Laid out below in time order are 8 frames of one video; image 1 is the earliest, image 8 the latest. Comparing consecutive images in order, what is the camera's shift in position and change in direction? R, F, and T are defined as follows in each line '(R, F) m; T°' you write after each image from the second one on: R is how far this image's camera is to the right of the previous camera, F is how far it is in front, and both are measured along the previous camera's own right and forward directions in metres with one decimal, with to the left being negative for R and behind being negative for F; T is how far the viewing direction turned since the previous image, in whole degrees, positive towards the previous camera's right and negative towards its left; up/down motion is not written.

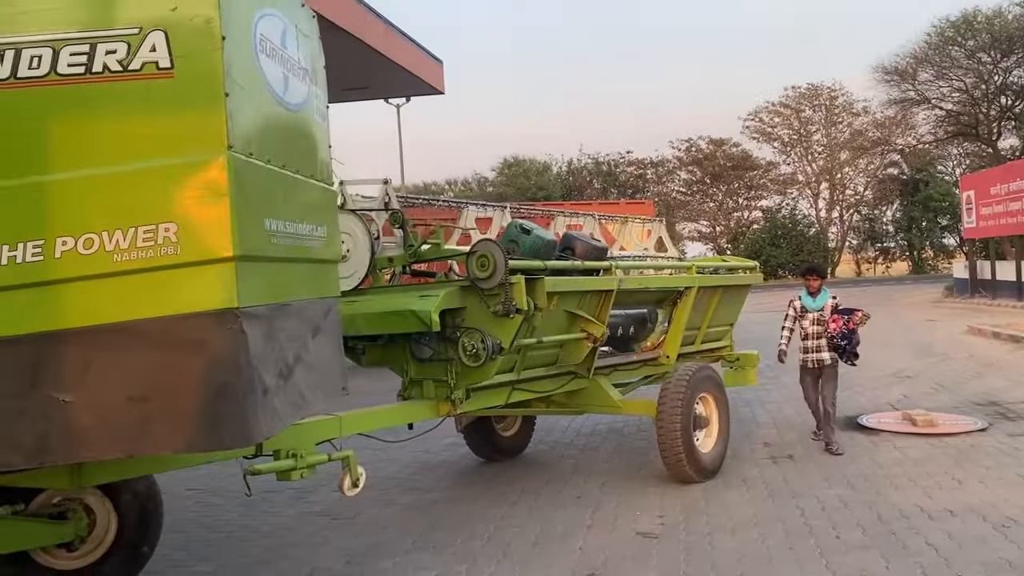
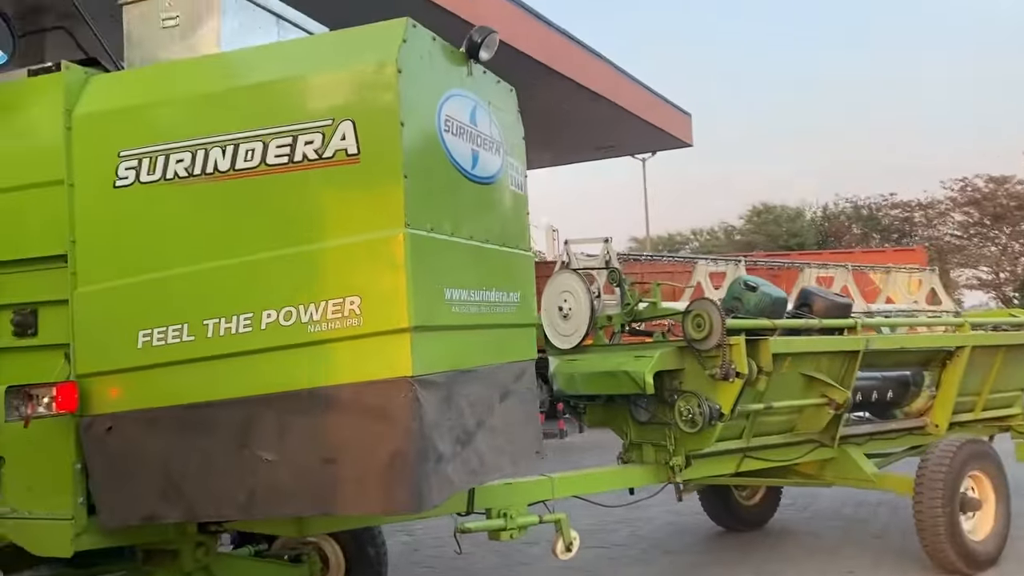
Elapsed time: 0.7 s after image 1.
(+0.3, +0.1) m; -17°
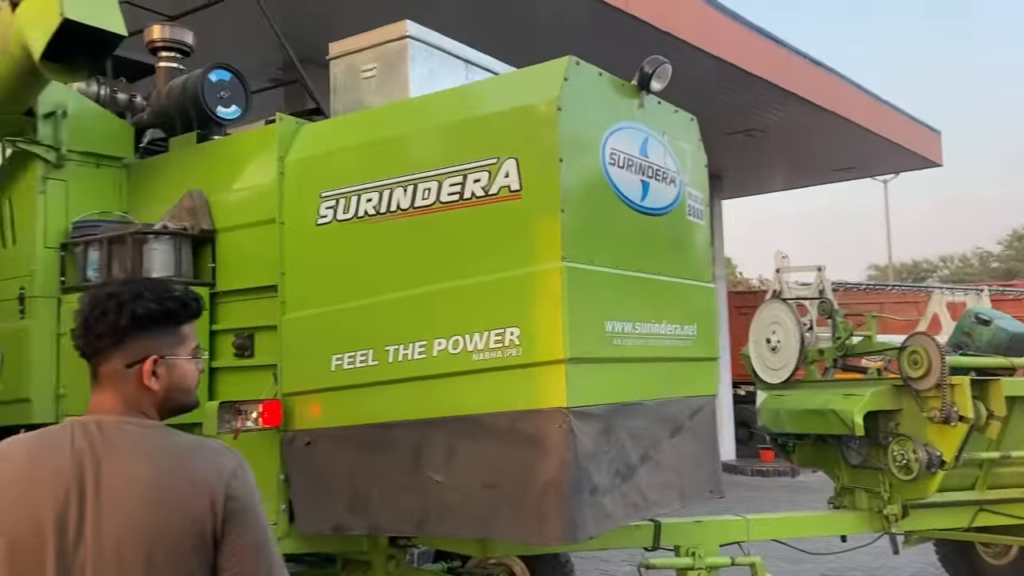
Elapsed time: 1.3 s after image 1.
(+0.3, 0.0) m; -16°
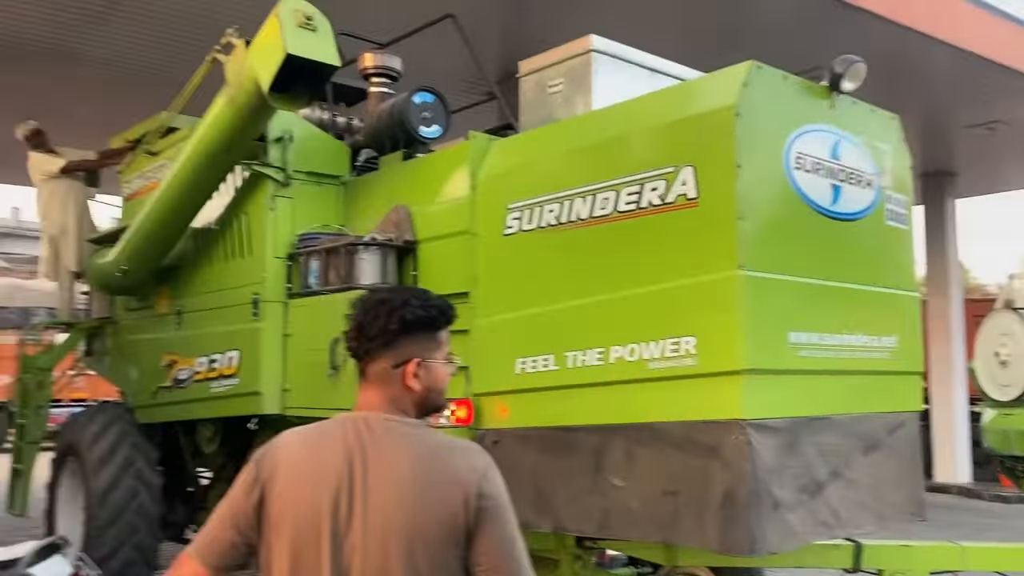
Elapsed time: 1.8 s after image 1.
(+0.1, -0.1) m; -14°
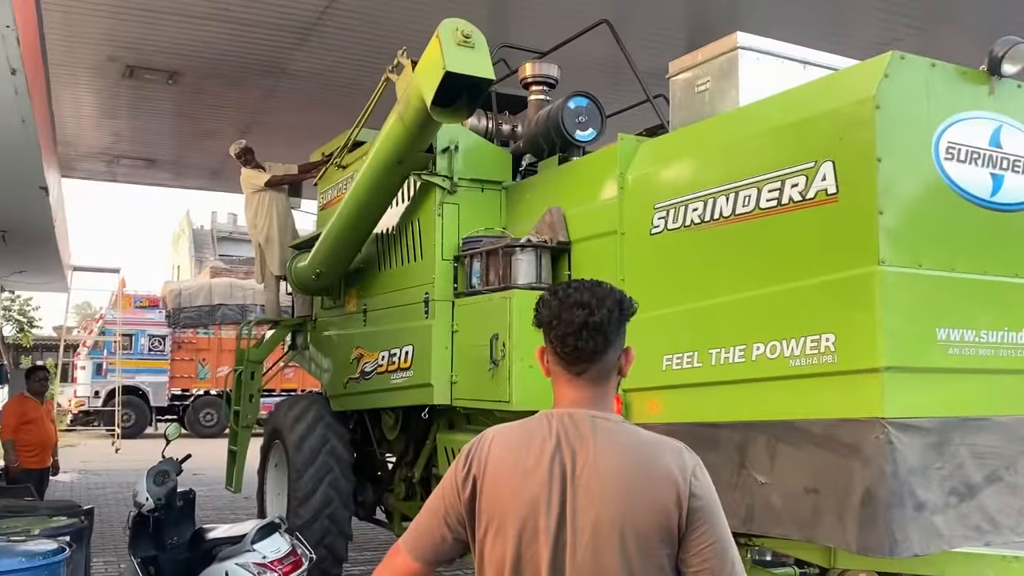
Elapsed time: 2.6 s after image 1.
(+0.2, -0.1) m; -12°
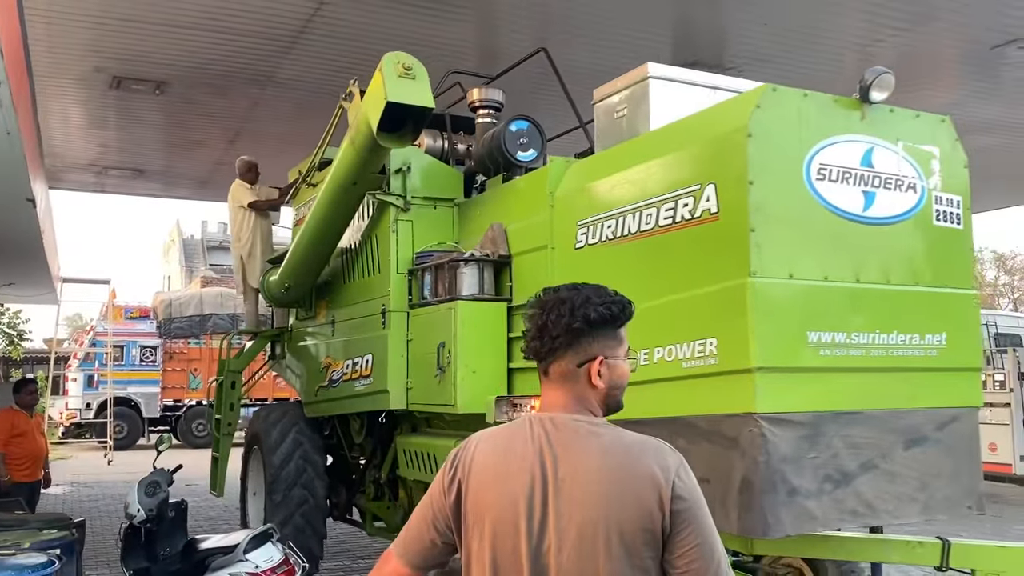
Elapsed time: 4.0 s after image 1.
(+0.3, -0.3) m; +1°
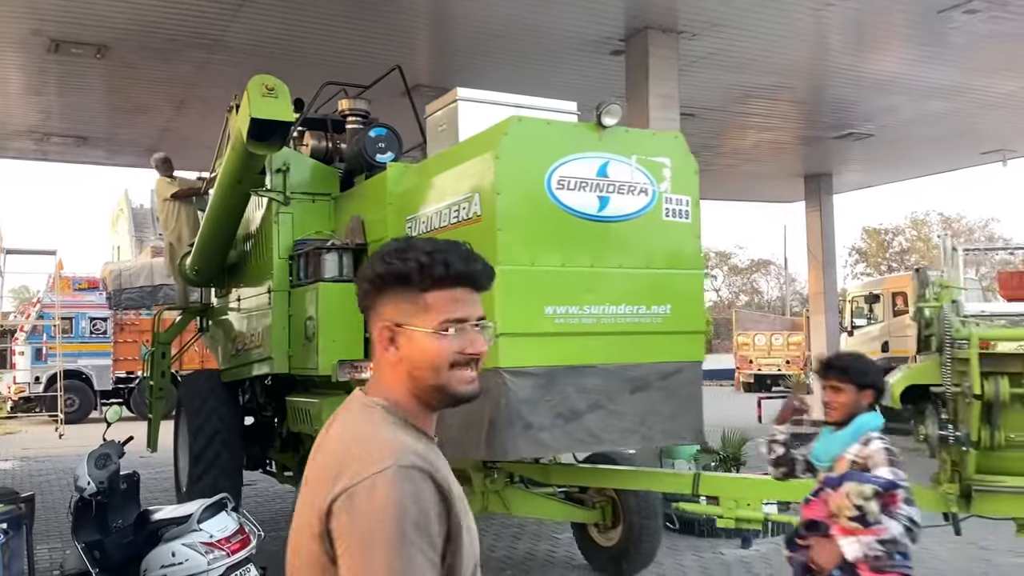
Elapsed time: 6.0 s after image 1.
(+0.7, -1.0) m; +3°
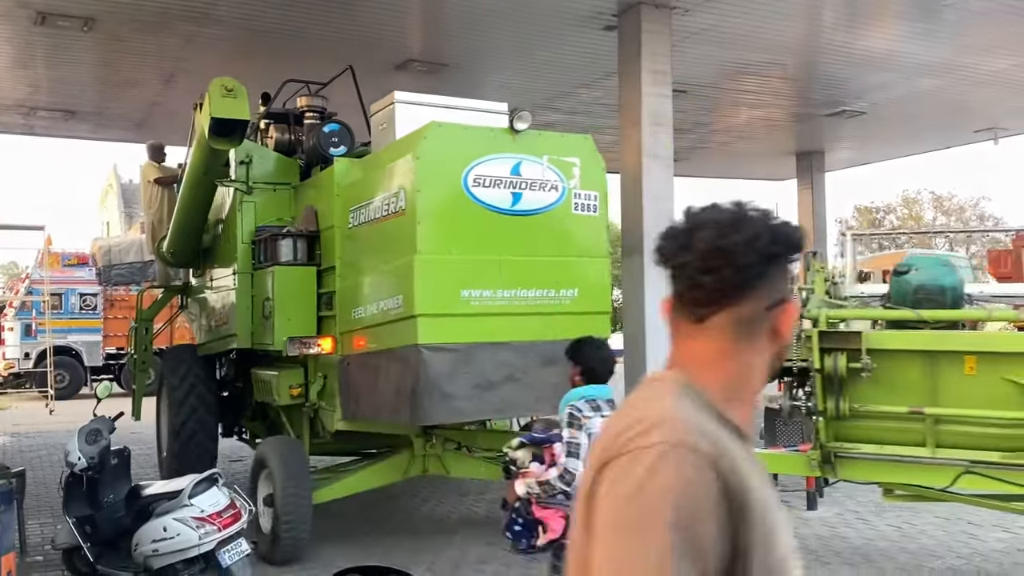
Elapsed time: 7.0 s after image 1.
(+0.4, -0.6) m; +1°
